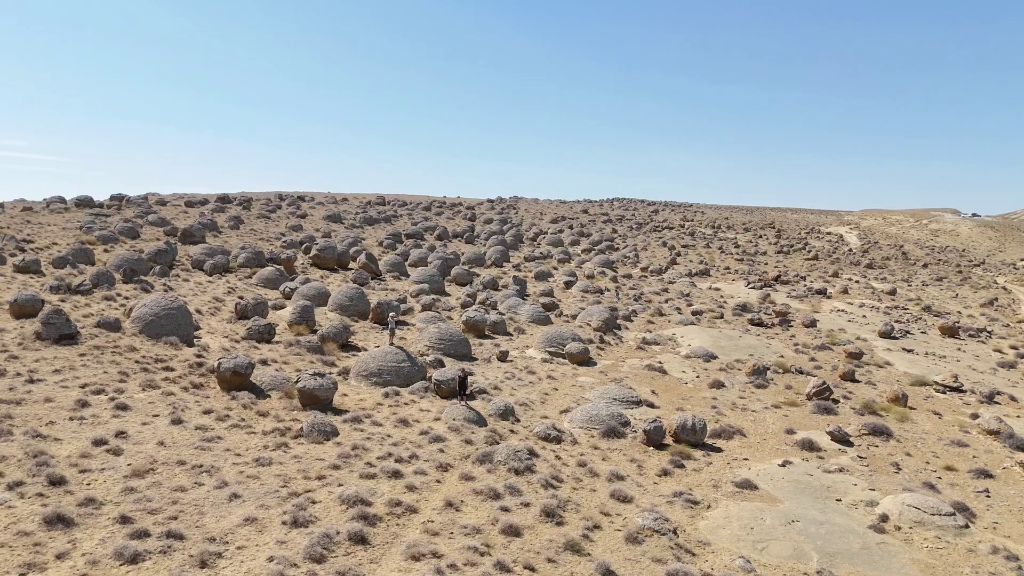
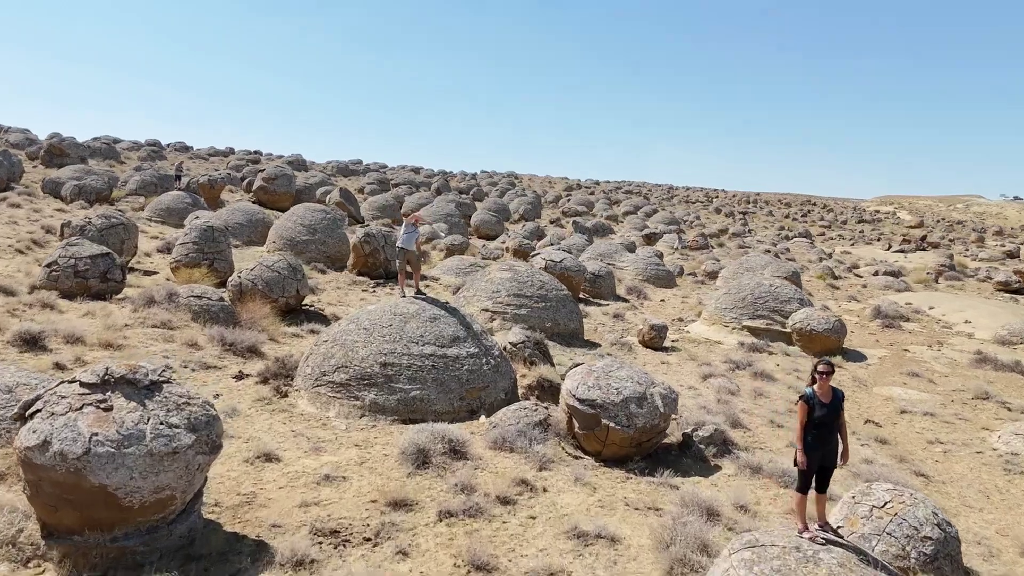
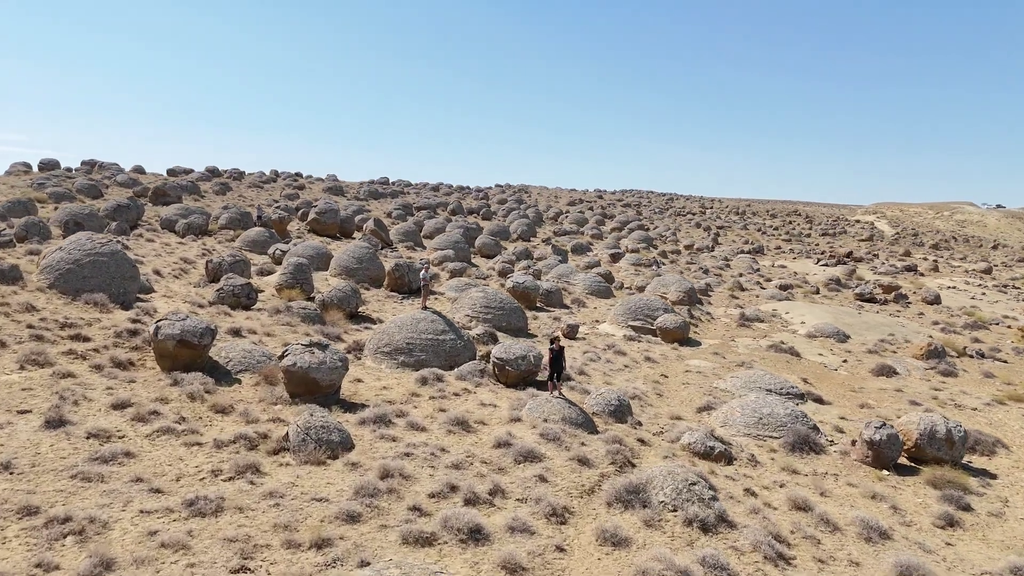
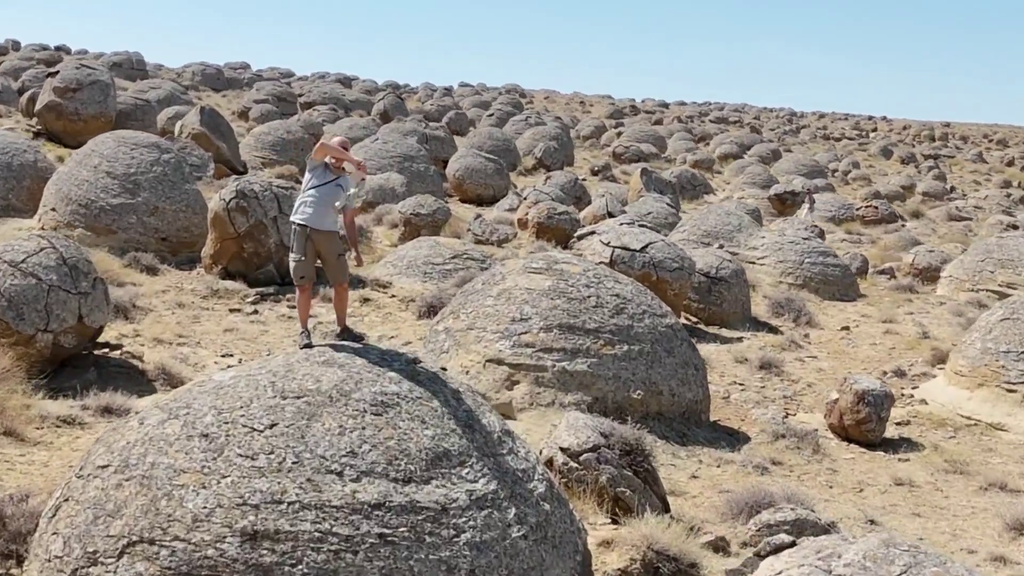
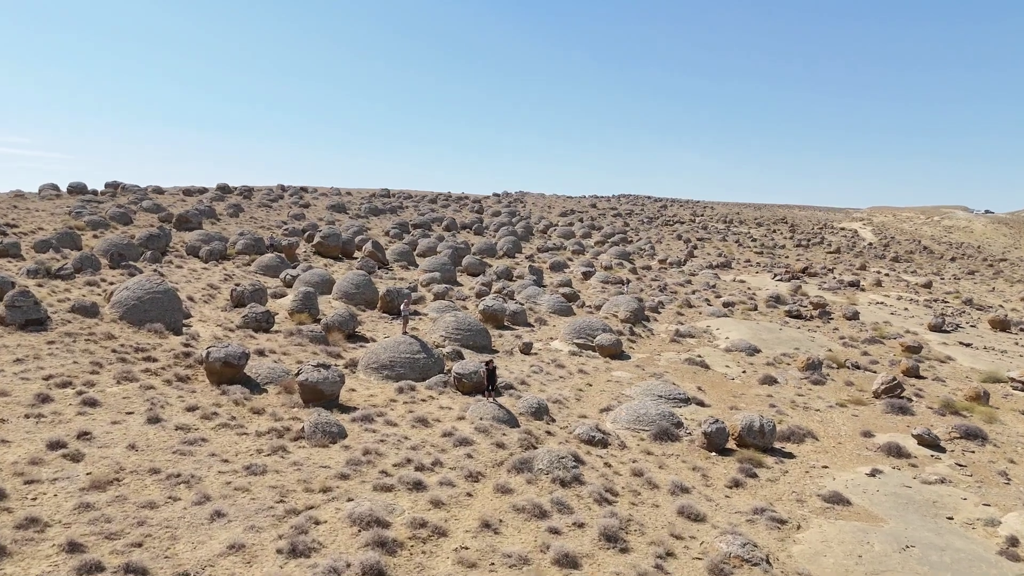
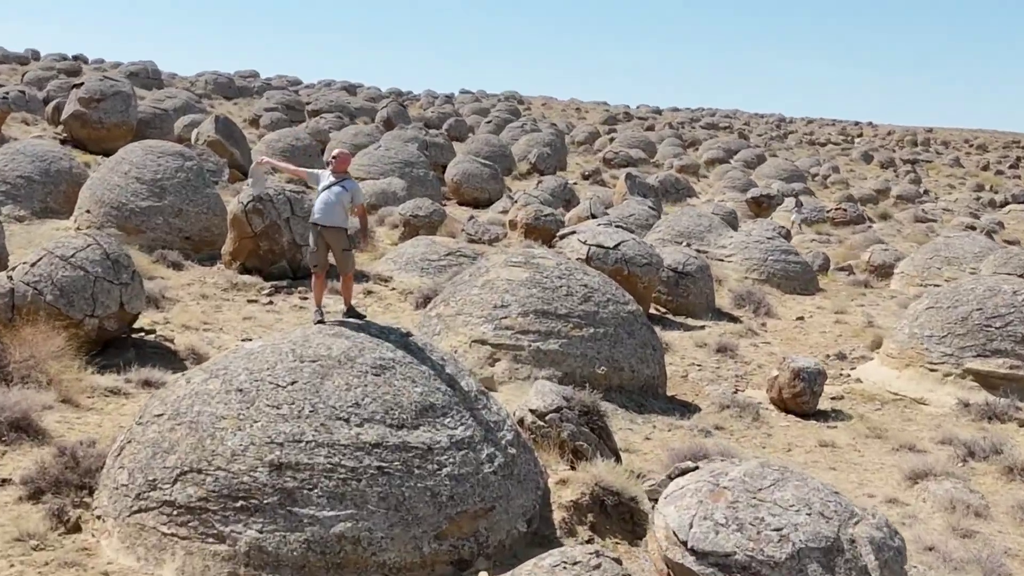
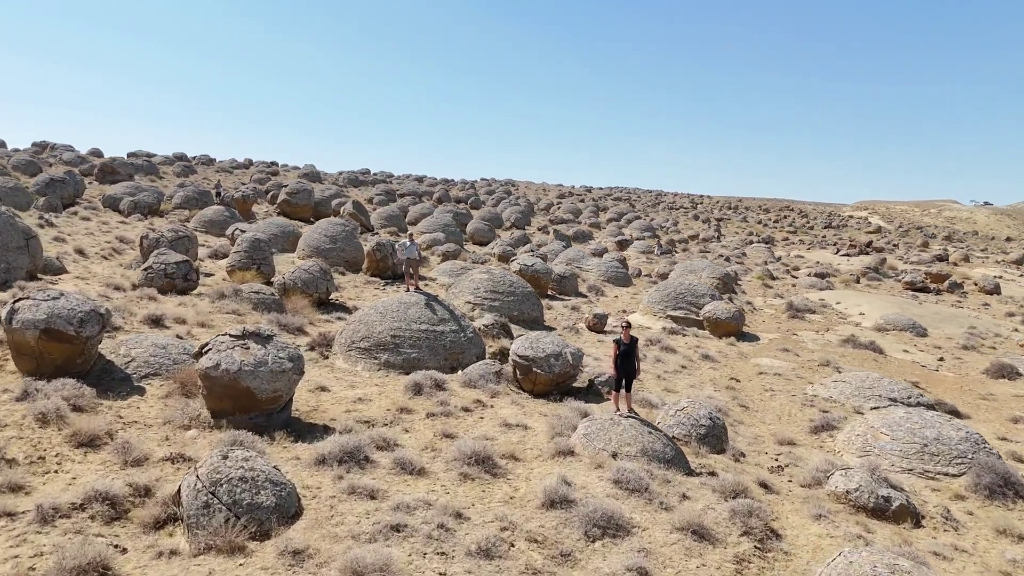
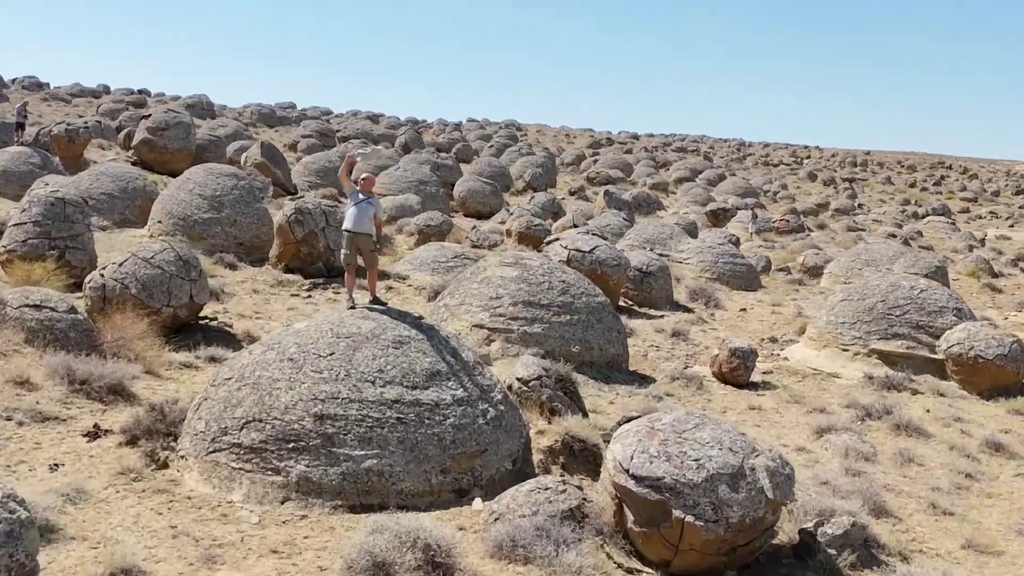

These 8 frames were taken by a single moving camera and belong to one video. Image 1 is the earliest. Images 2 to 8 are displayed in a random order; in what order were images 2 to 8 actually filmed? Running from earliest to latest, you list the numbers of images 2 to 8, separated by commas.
5, 3, 7, 2, 8, 6, 4
